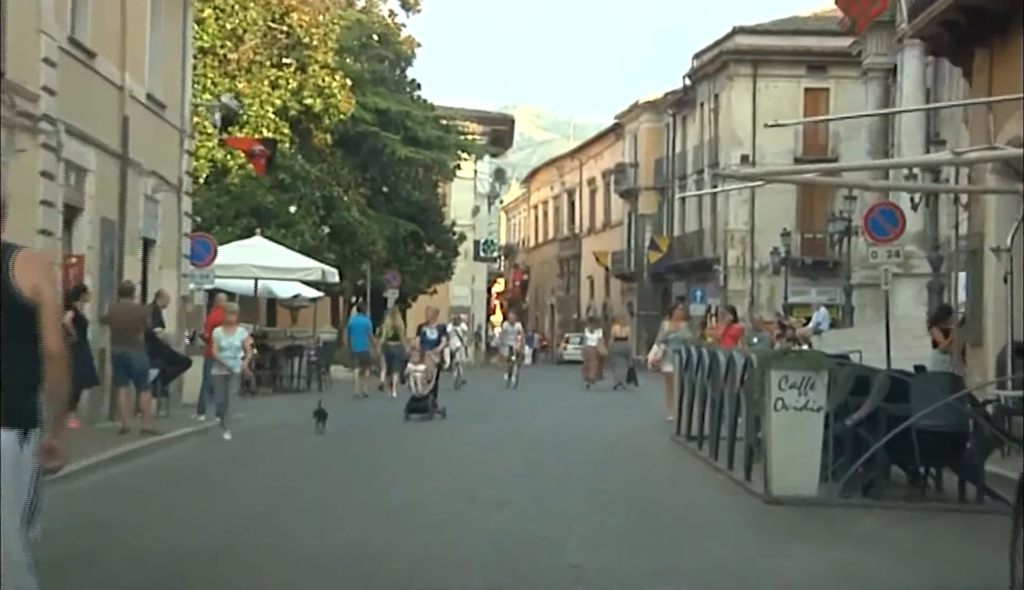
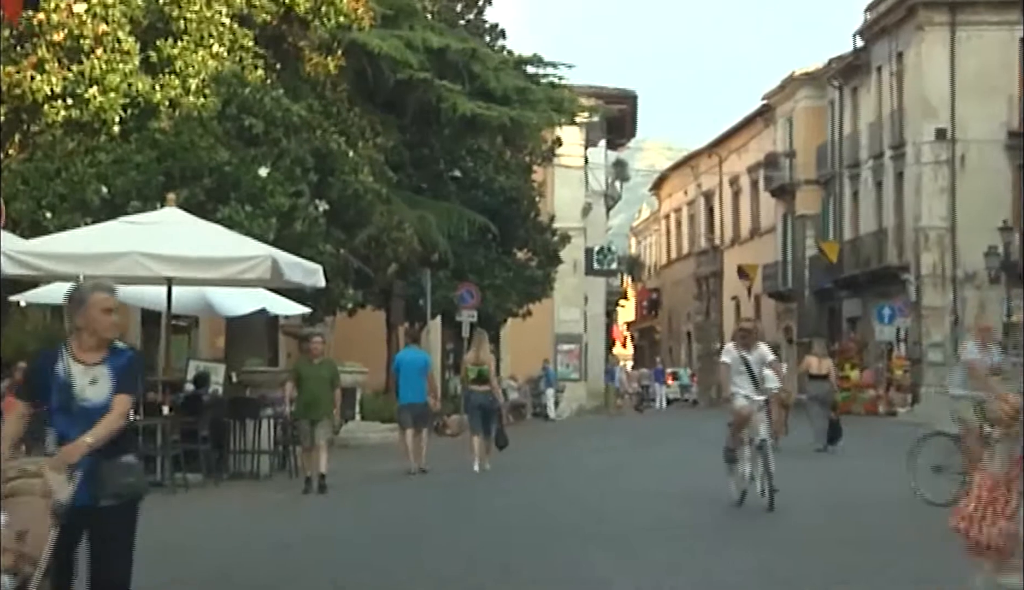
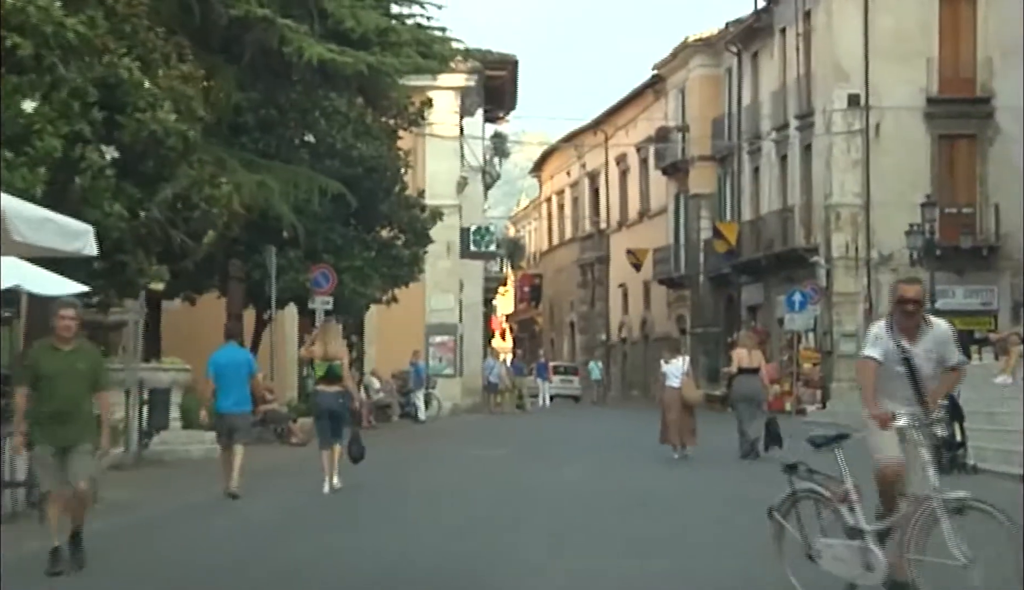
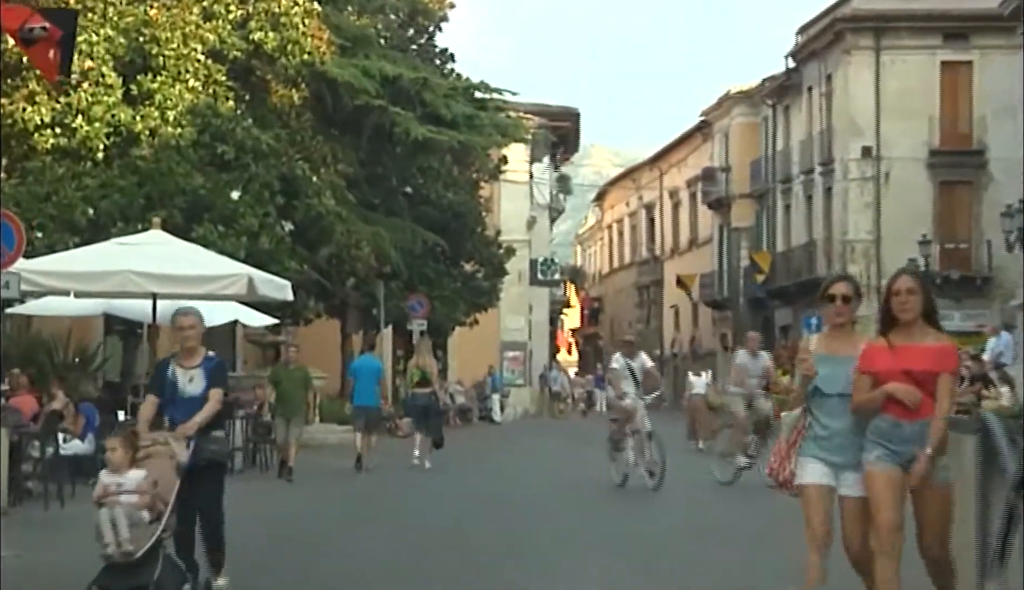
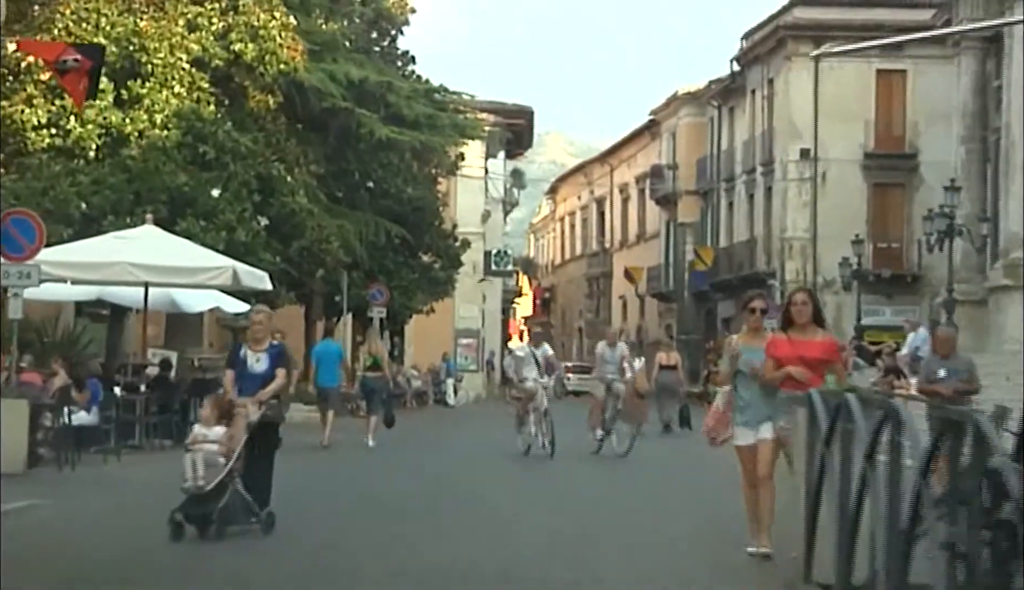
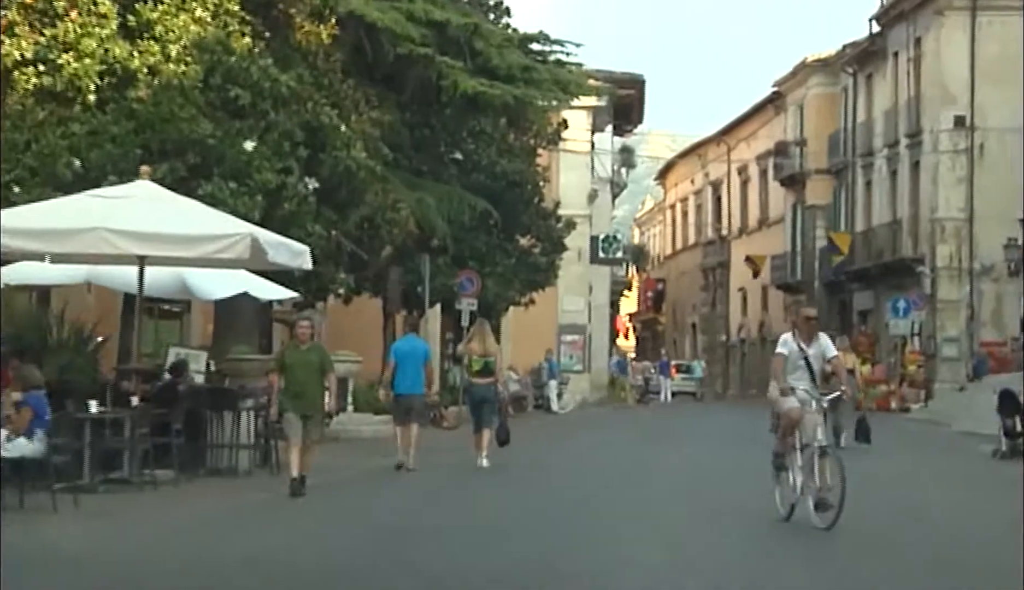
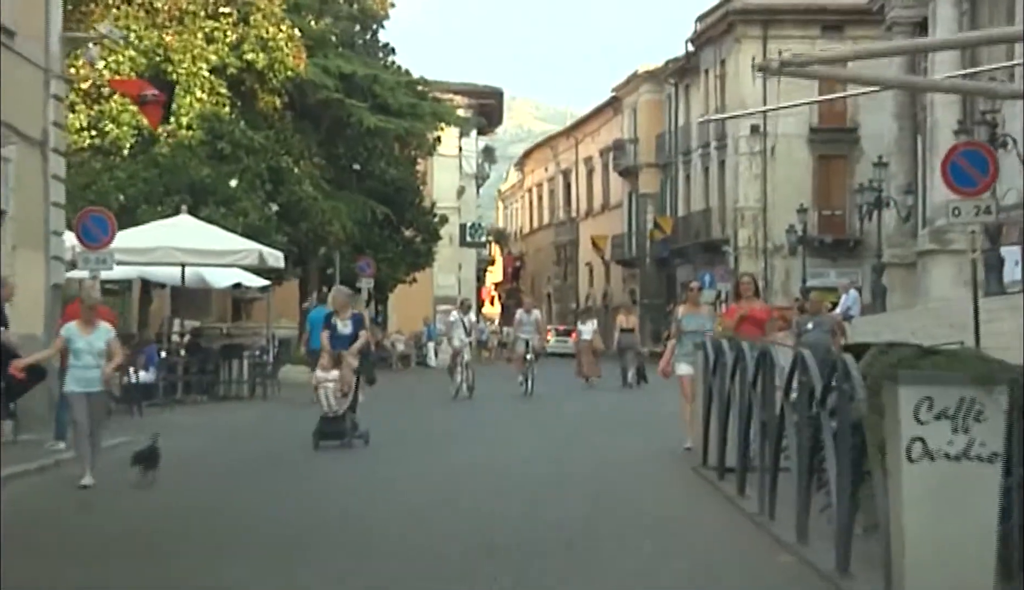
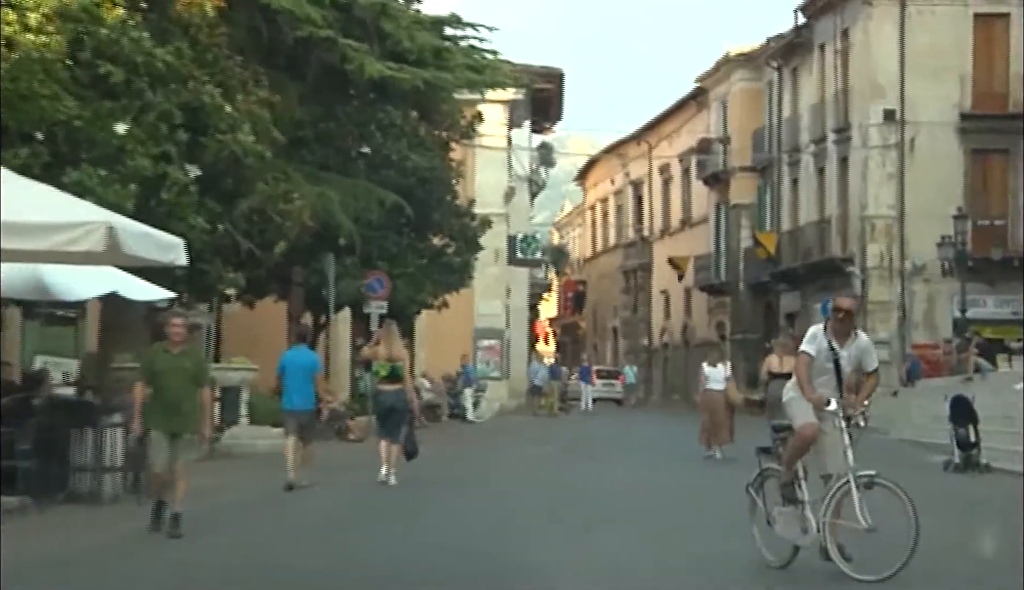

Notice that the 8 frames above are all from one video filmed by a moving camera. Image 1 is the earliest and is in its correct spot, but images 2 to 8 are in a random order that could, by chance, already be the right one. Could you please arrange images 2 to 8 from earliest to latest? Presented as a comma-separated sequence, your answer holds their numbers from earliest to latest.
7, 5, 4, 2, 6, 8, 3
